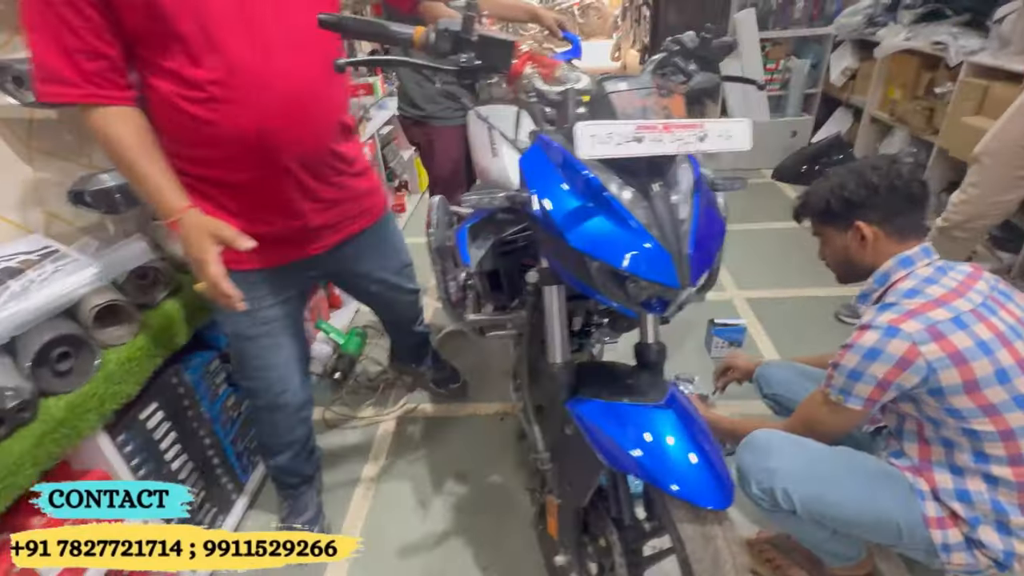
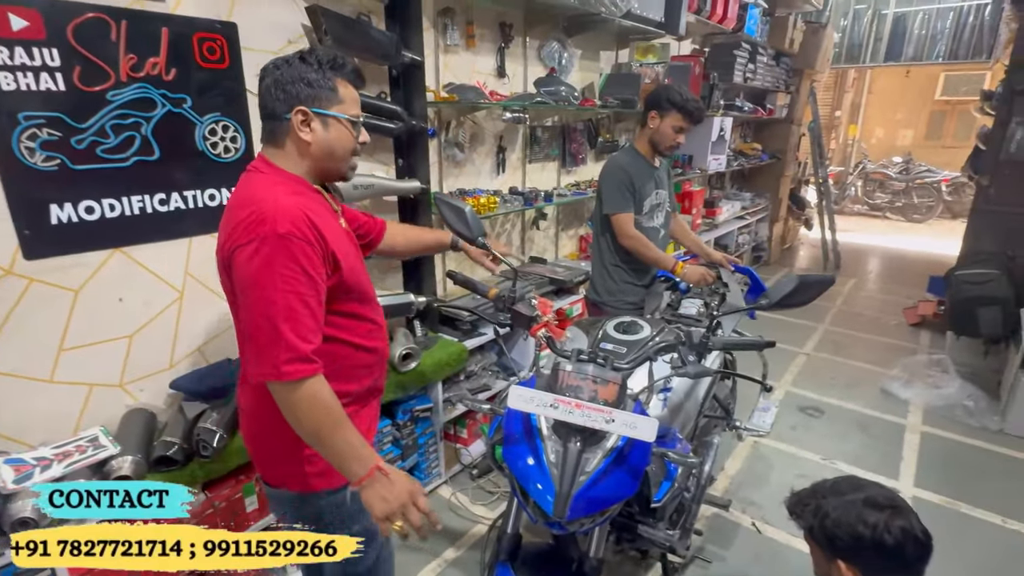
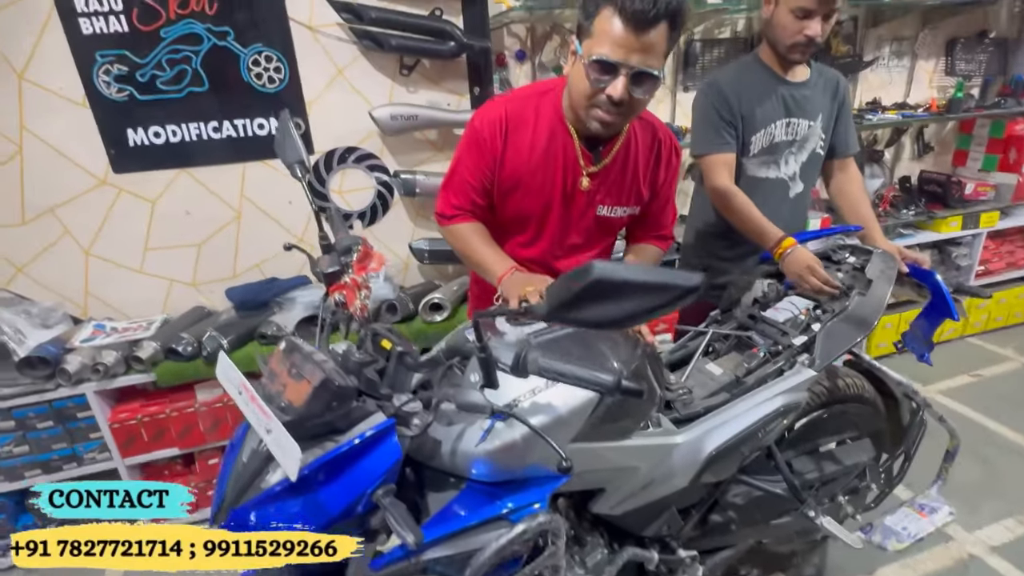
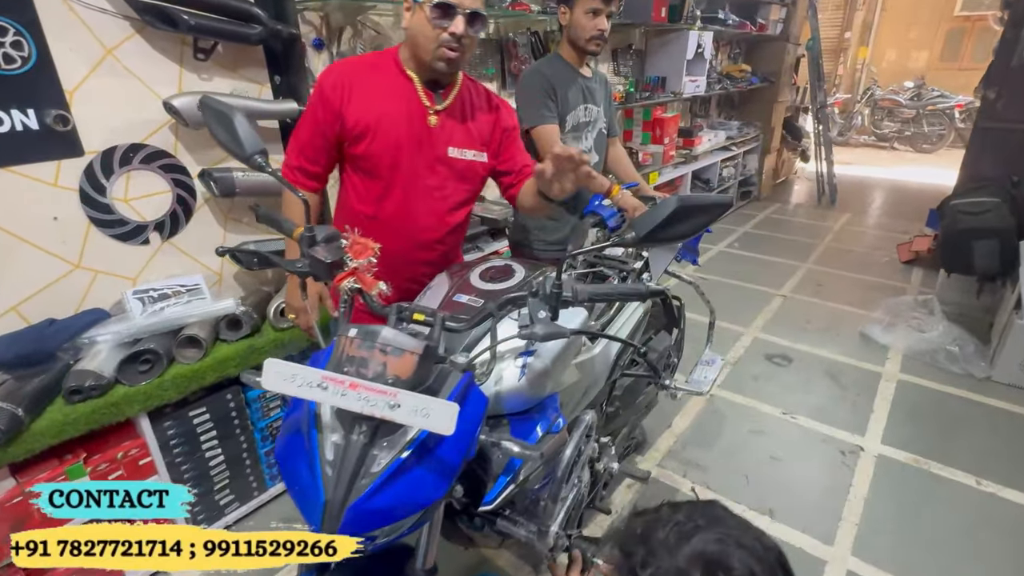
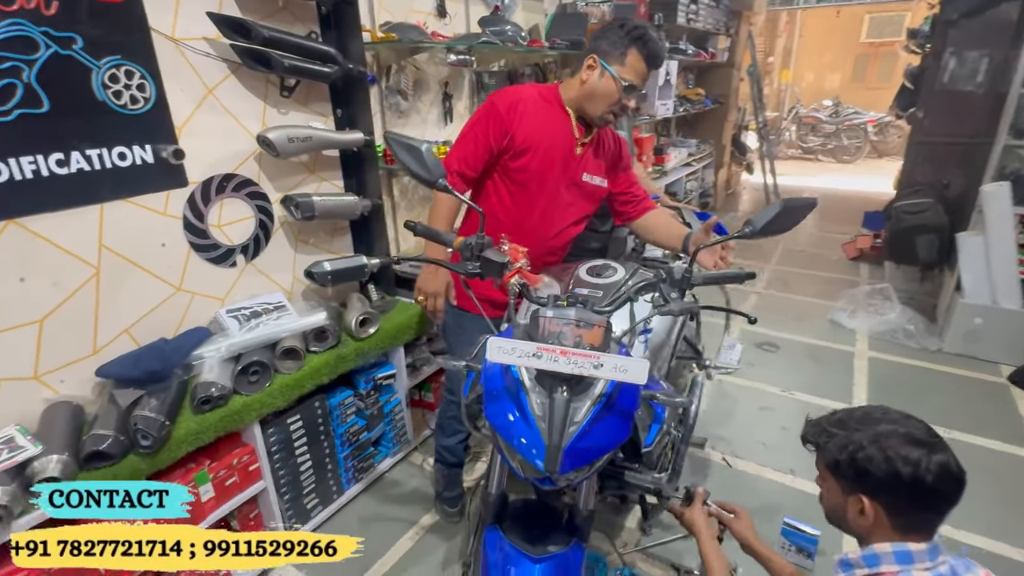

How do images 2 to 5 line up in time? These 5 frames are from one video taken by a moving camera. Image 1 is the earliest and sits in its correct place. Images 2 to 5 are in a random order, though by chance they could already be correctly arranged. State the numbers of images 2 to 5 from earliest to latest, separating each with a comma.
2, 5, 4, 3
